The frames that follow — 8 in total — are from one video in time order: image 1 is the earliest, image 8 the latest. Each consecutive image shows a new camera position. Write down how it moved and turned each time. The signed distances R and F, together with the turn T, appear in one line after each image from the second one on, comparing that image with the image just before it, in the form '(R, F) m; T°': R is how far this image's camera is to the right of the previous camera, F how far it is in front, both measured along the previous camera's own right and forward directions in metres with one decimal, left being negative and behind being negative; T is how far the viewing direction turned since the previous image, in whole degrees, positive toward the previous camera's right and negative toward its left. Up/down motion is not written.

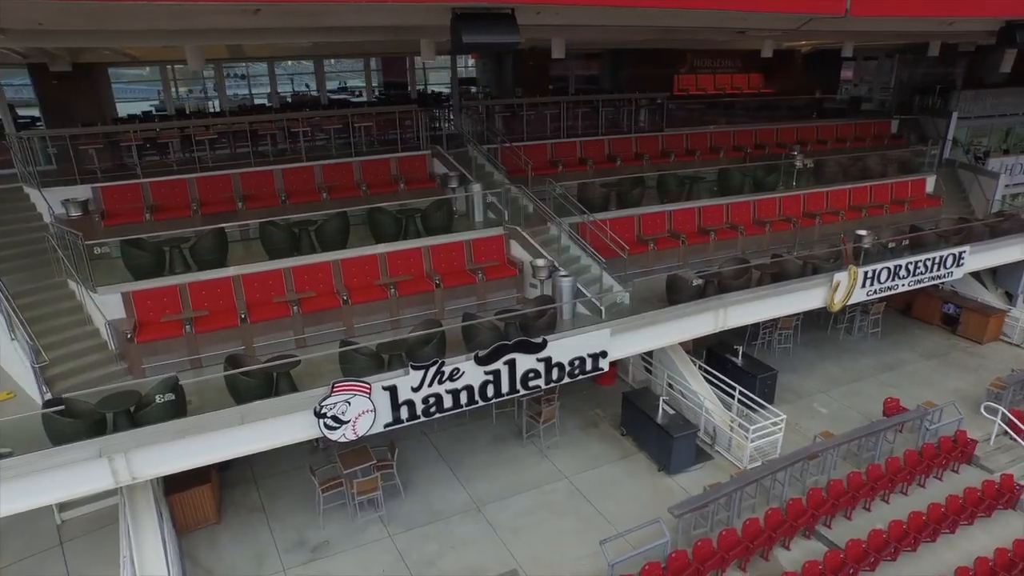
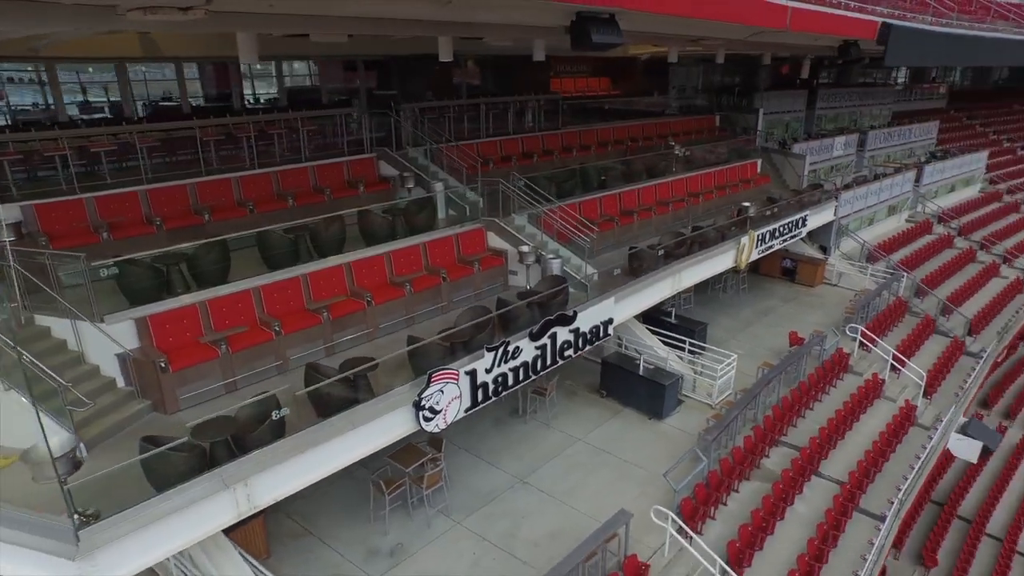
(-3.5, 0.0) m; +21°
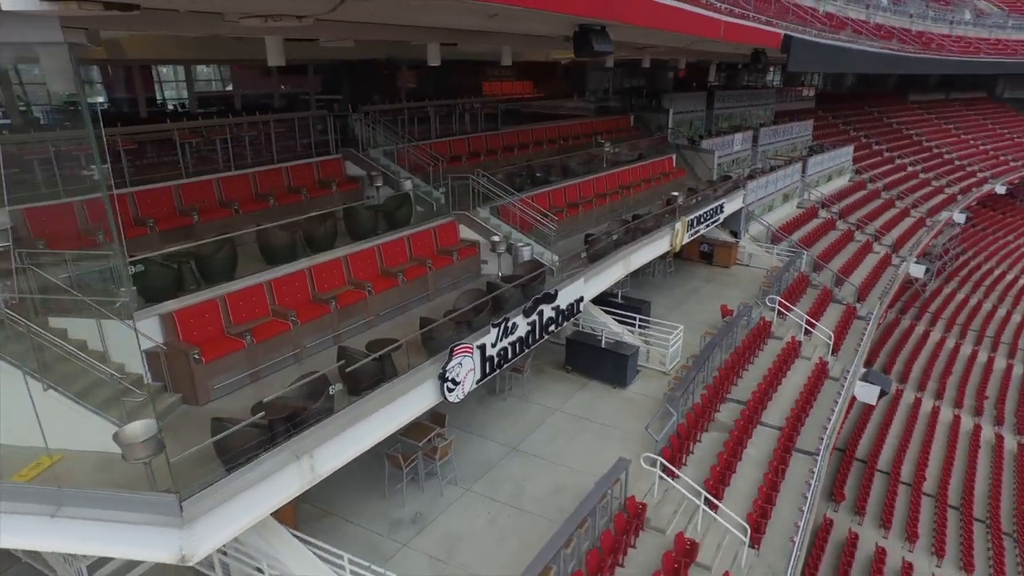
(-1.4, -0.7) m; +9°
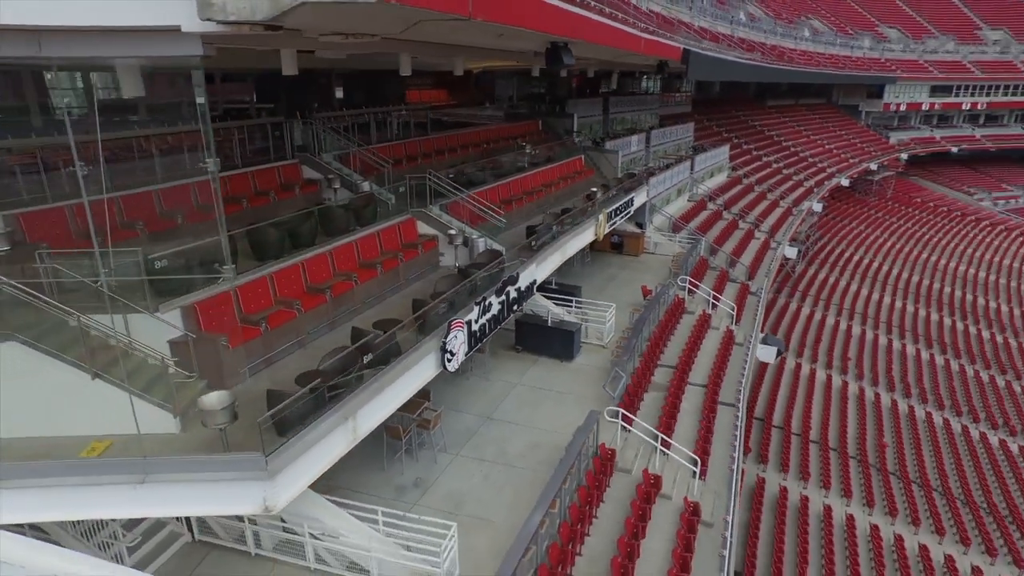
(-1.4, -1.0) m; +10°
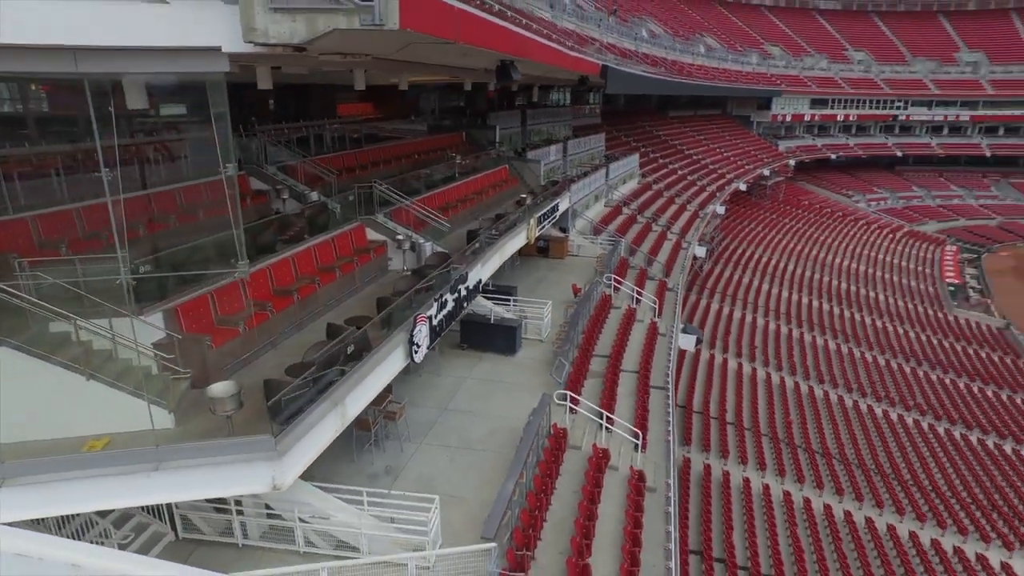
(-0.7, -0.8) m; +8°
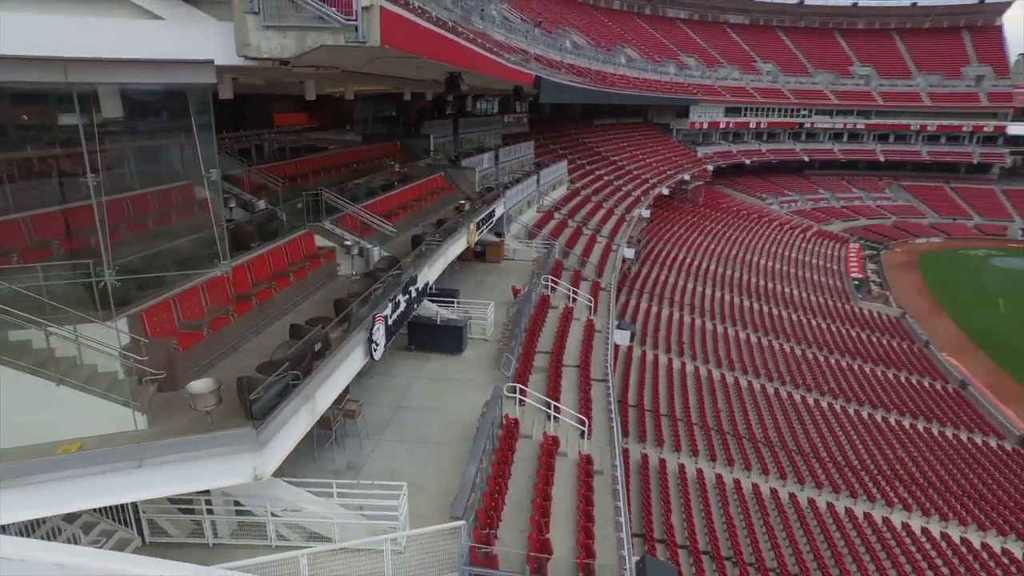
(-0.4, -0.6) m; +6°
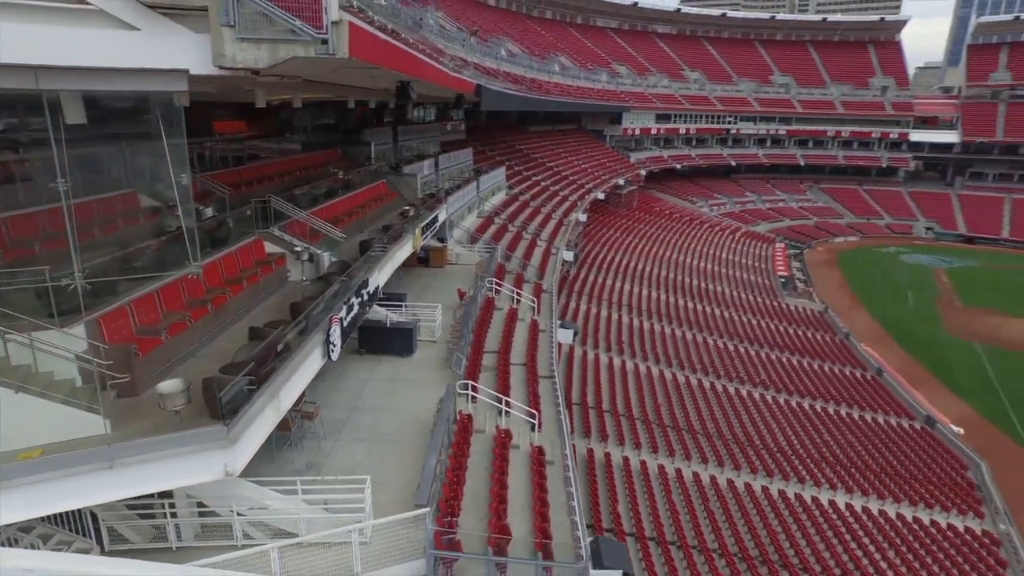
(-0.2, -0.5) m; +5°
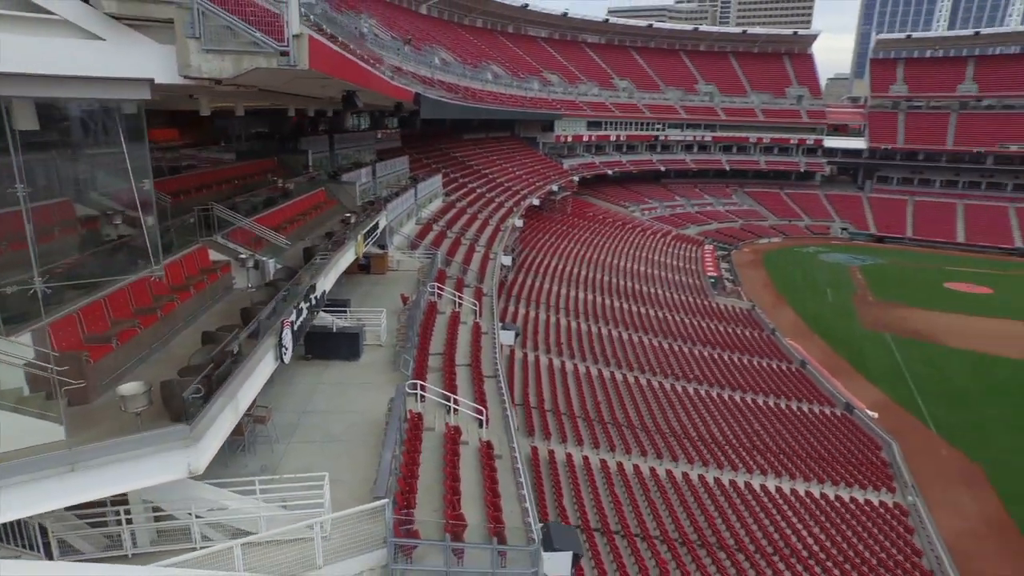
(-0.2, -0.5) m; +5°
